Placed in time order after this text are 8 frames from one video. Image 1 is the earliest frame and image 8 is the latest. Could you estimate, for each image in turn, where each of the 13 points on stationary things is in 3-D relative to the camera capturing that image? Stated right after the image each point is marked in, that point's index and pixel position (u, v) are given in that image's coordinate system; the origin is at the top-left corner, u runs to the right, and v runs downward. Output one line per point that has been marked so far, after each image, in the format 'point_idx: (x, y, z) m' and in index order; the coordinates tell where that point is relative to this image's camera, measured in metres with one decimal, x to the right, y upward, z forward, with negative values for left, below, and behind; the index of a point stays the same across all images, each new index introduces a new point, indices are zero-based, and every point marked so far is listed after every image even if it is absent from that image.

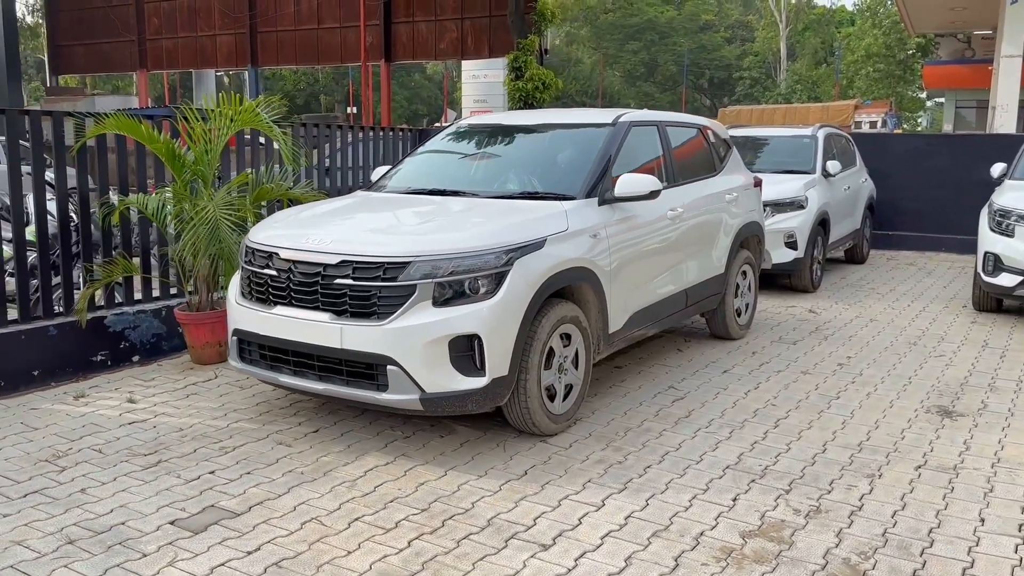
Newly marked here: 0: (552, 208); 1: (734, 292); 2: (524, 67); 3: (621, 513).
0: (+0.2, +0.5, +5.1) m
1: (+1.8, 0.0, +7.2) m
2: (+0.2, +4.1, +16.4) m
3: (+0.5, -1.0, +4.0) m
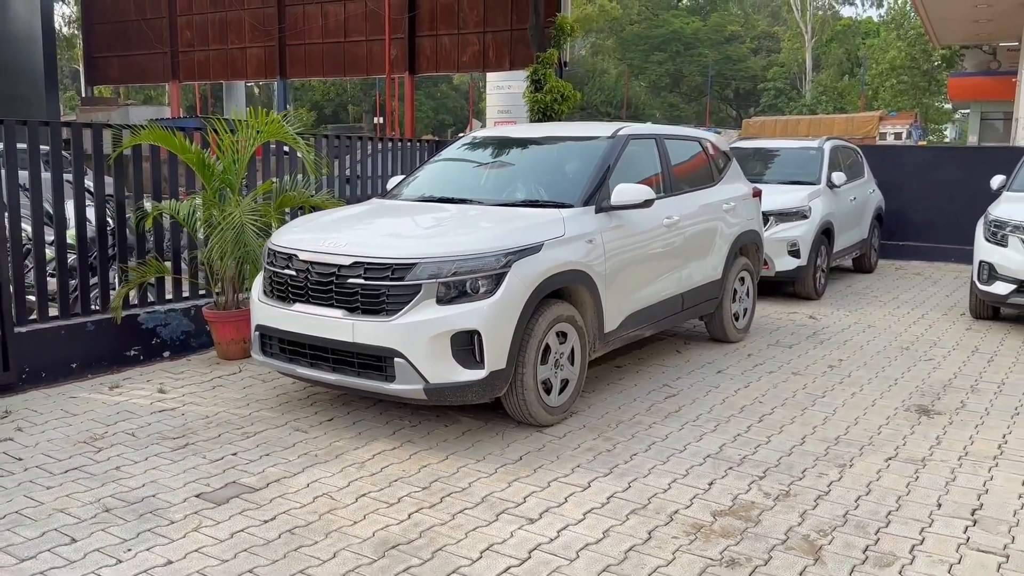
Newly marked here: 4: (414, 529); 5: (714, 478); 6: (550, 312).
0: (+0.2, +0.5, +5.5) m
1: (+1.9, -0.1, +7.5) m
2: (+0.6, +3.9, +16.8) m
3: (+0.5, -1.0, +4.4) m
4: (-0.4, -1.1, +3.9) m
5: (+1.0, -1.0, +4.6) m
6: (+0.2, -0.1, +5.2) m
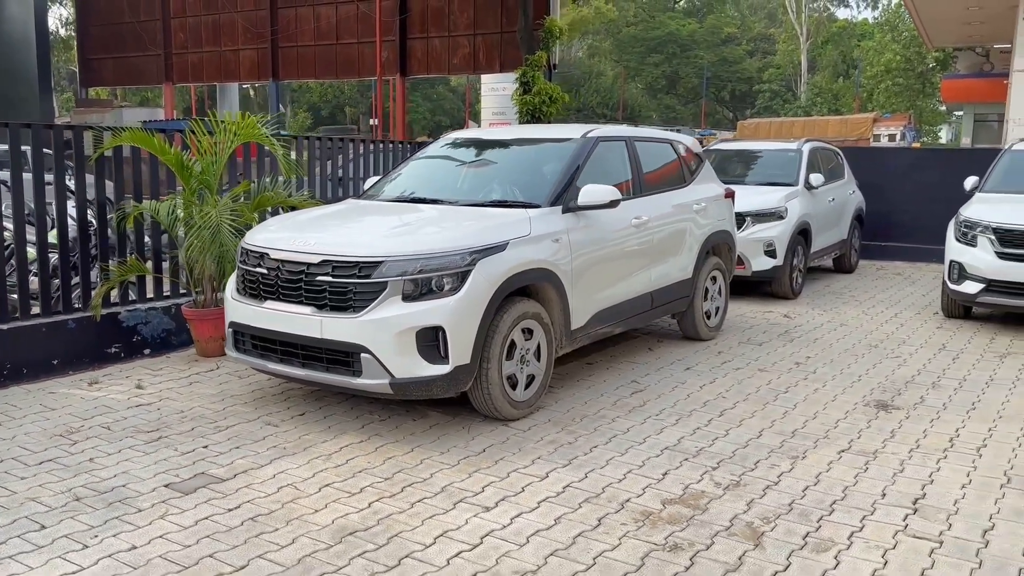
0: (0.0, +0.5, +5.7) m
1: (+1.7, -0.1, +7.7) m
2: (+0.4, +3.9, +17.0) m
3: (+0.2, -1.0, +4.5) m
4: (-0.6, -1.0, +4.0) m
5: (+0.8, -1.0, +4.7) m
6: (0.0, -0.1, +5.4) m
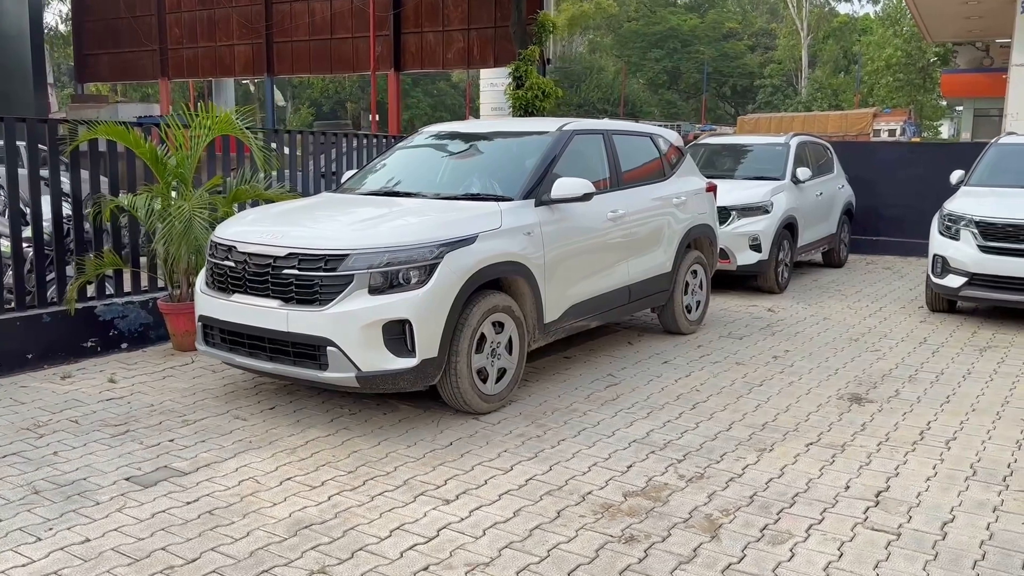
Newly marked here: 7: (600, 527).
0: (-0.1, +0.5, +5.6) m
1: (+1.5, 0.0, +7.7) m
2: (+0.2, +4.0, +16.9) m
3: (+0.1, -1.0, +4.5) m
4: (-0.8, -1.0, +4.0) m
5: (+0.6, -0.9, +4.7) m
6: (-0.2, -0.1, +5.3) m
7: (+0.4, -1.1, +3.9) m
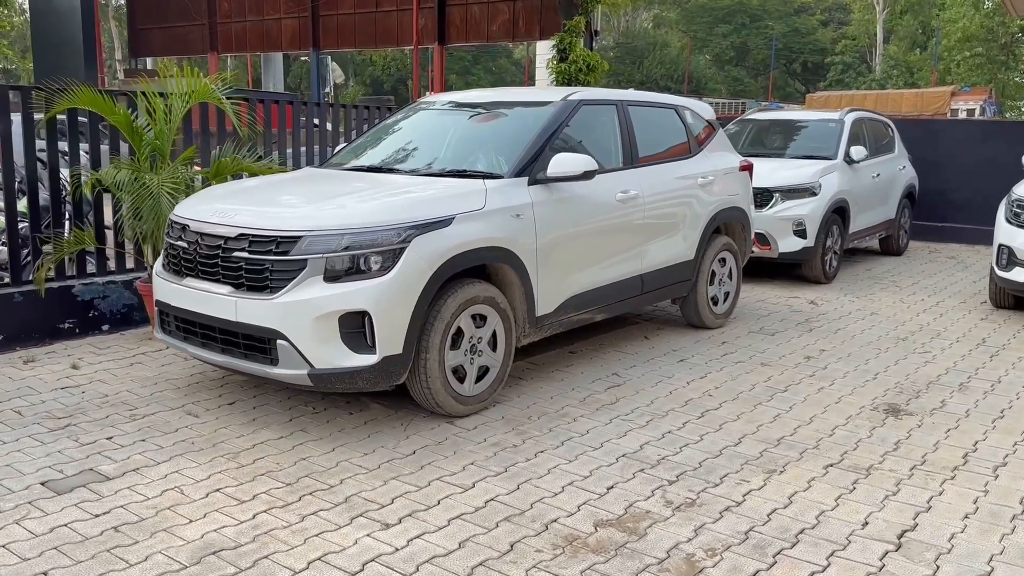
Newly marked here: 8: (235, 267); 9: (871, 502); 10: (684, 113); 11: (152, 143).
0: (-0.2, +0.6, +5.0) m
1: (+1.5, +0.1, +7.0) m
2: (+1.0, +4.4, +16.2) m
3: (-0.1, -0.9, +3.9) m
4: (-1.0, -1.0, +3.5) m
5: (+0.5, -0.9, +4.1) m
6: (-0.3, 0.0, +4.8) m
7: (+0.2, -1.0, +3.3) m
8: (-1.4, +0.1, +4.5) m
9: (+1.6, -1.0, +3.9) m
10: (+1.4, +1.4, +6.9) m
11: (-2.6, +1.0, +6.4) m
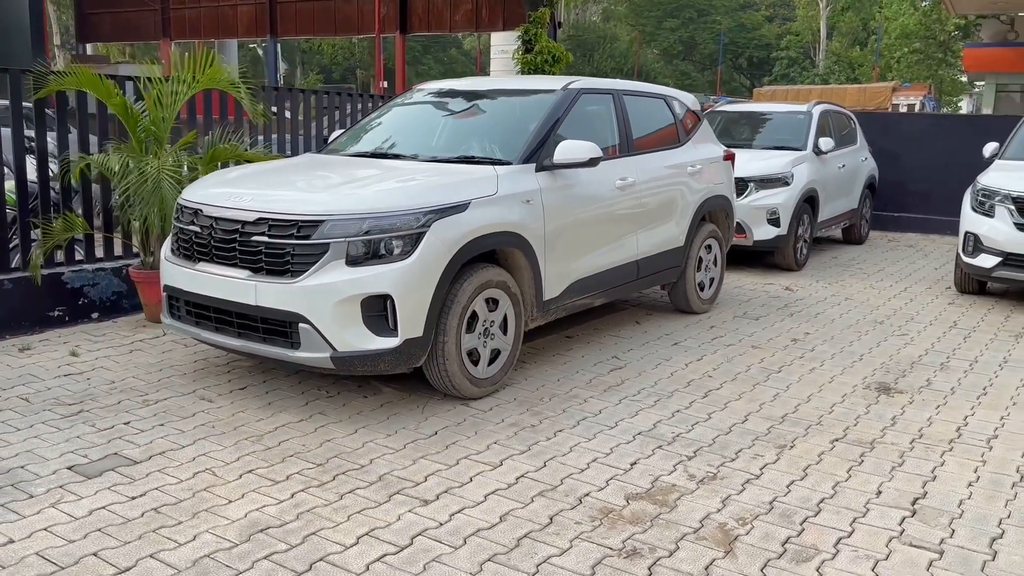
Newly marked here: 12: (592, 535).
0: (-0.2, +0.7, +5.1) m
1: (+1.5, +0.2, +7.1) m
2: (+0.4, +4.5, +16.3) m
3: (0.0, -0.8, +4.0) m
4: (-0.9, -0.9, +3.6) m
5: (+0.6, -0.8, +4.2) m
6: (-0.2, +0.1, +4.8) m
7: (+0.3, -1.0, +3.4) m
8: (-1.3, +0.2, +4.6) m
9: (+1.7, -0.9, +4.1) m
10: (+1.3, +1.5, +7.1) m
11: (-2.6, +1.1, +6.4) m
12: (+0.3, -1.0, +3.4) m
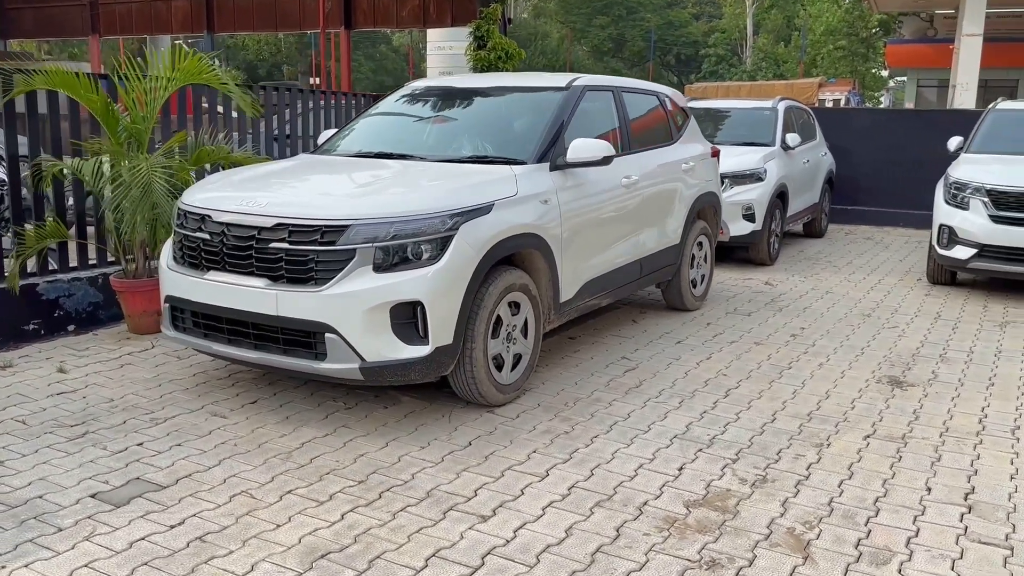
0: (-0.1, +0.6, +5.0) m
1: (+1.4, +0.2, +7.1) m
2: (-0.5, +4.6, +16.1) m
3: (+0.2, -0.9, +3.9) m
4: (-0.6, -0.9, +3.4) m
5: (+0.8, -0.8, +4.1) m
6: (-0.1, 0.0, +4.7) m
7: (+0.6, -1.0, +3.3) m
8: (-1.2, +0.1, +4.3) m
9: (+1.9, -0.8, +4.2) m
10: (+1.2, +1.5, +7.1) m
11: (-2.6, +1.1, +6.0) m
12: (+0.6, -1.0, +3.3) m
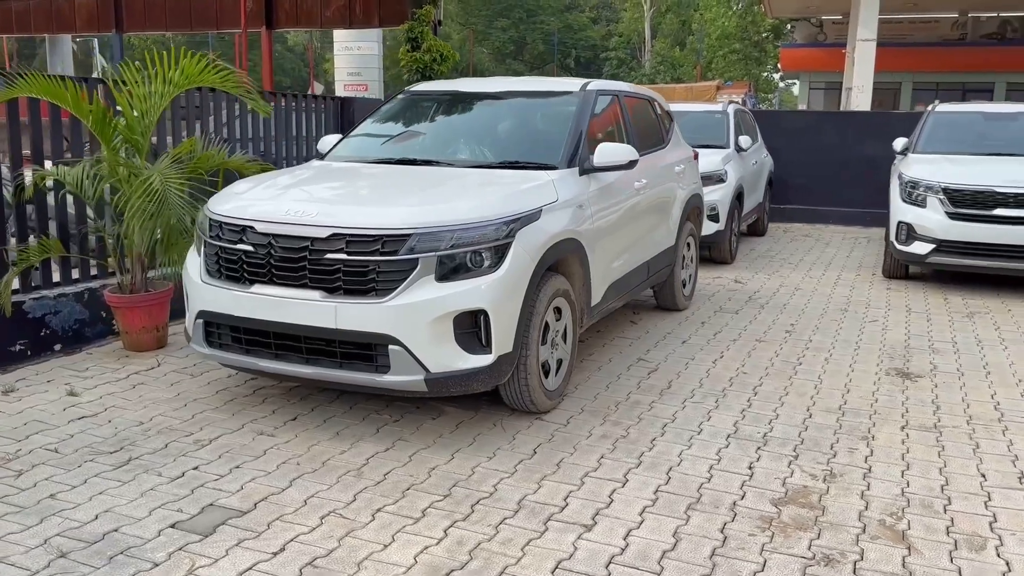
0: (+0.1, +0.6, +4.9) m
1: (+1.4, +0.2, +7.2) m
2: (-1.6, +4.5, +16.0) m
3: (+0.6, -0.9, +3.9) m
4: (-0.2, -1.0, +3.3) m
5: (+1.1, -0.8, +4.2) m
6: (+0.2, 0.0, +4.7) m
7: (+1.0, -1.0, +3.4) m
8: (-0.9, +0.1, +4.2) m
9: (+2.2, -0.8, +4.4) m
10: (+1.2, +1.5, +7.2) m
11: (-2.5, +1.0, +5.7) m
12: (+1.0, -1.0, +3.4) m
